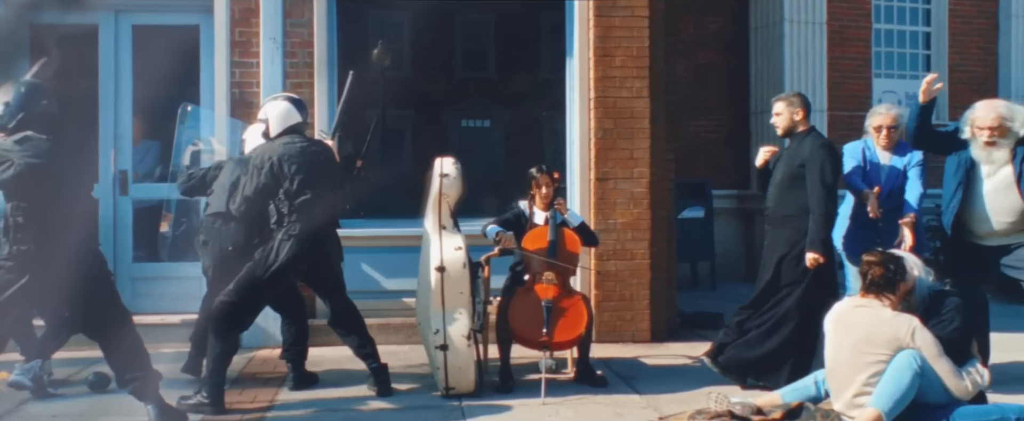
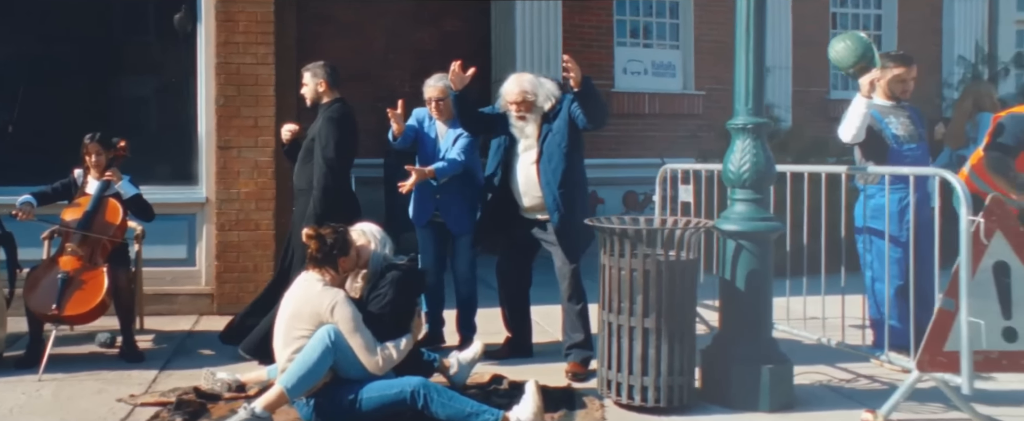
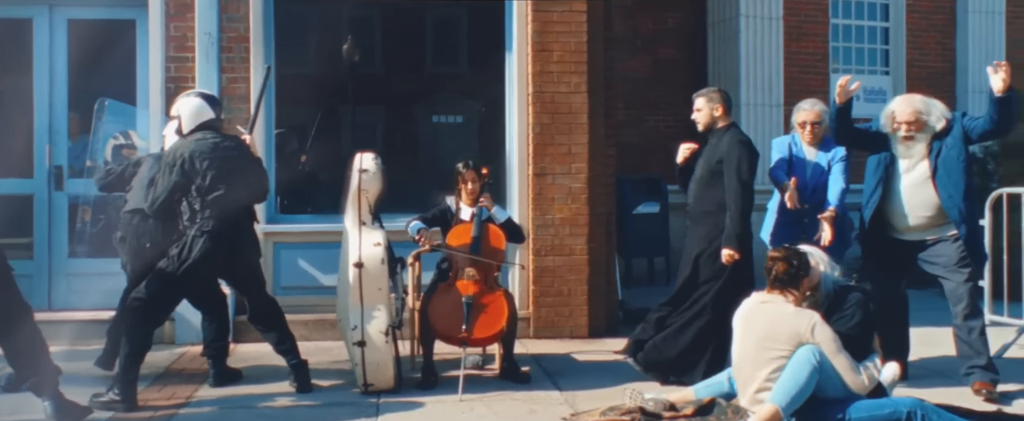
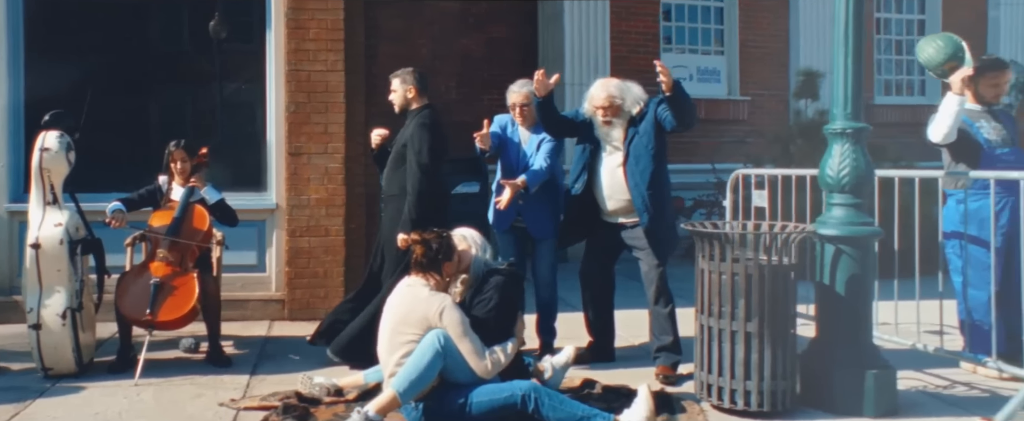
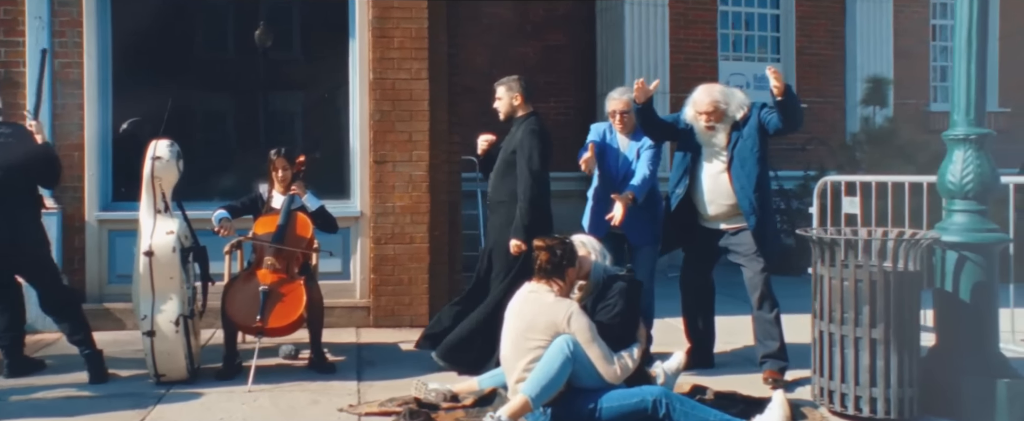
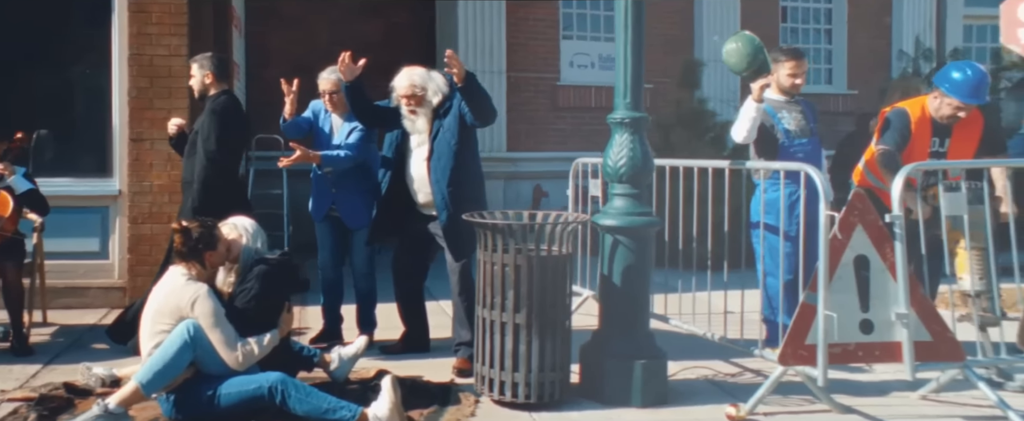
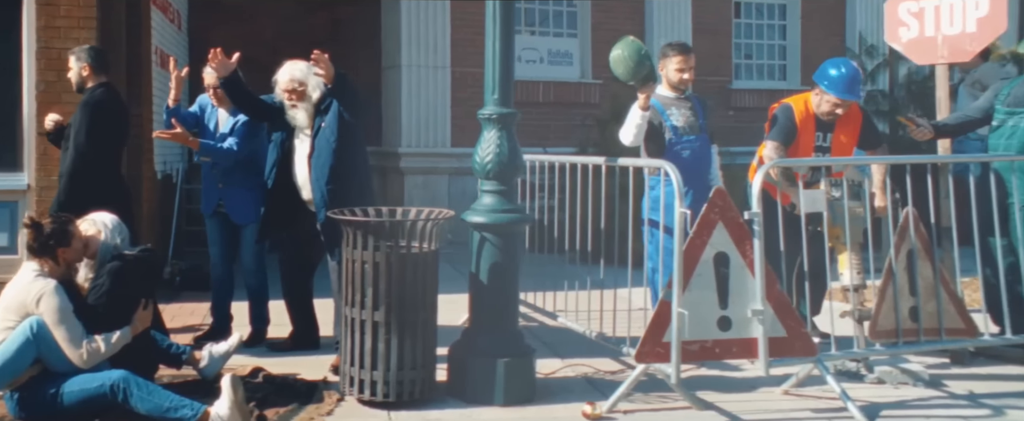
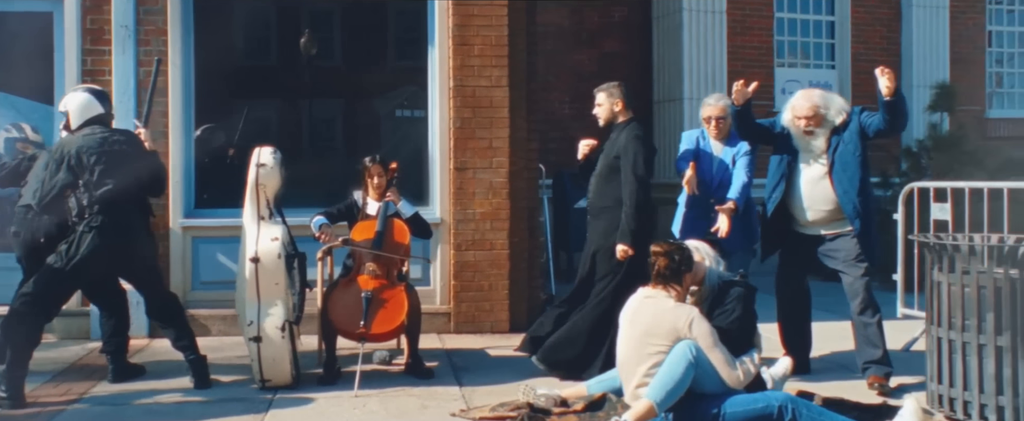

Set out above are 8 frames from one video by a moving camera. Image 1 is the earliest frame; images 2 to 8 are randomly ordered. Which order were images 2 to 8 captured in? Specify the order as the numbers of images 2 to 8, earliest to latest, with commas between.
3, 8, 5, 4, 2, 6, 7
